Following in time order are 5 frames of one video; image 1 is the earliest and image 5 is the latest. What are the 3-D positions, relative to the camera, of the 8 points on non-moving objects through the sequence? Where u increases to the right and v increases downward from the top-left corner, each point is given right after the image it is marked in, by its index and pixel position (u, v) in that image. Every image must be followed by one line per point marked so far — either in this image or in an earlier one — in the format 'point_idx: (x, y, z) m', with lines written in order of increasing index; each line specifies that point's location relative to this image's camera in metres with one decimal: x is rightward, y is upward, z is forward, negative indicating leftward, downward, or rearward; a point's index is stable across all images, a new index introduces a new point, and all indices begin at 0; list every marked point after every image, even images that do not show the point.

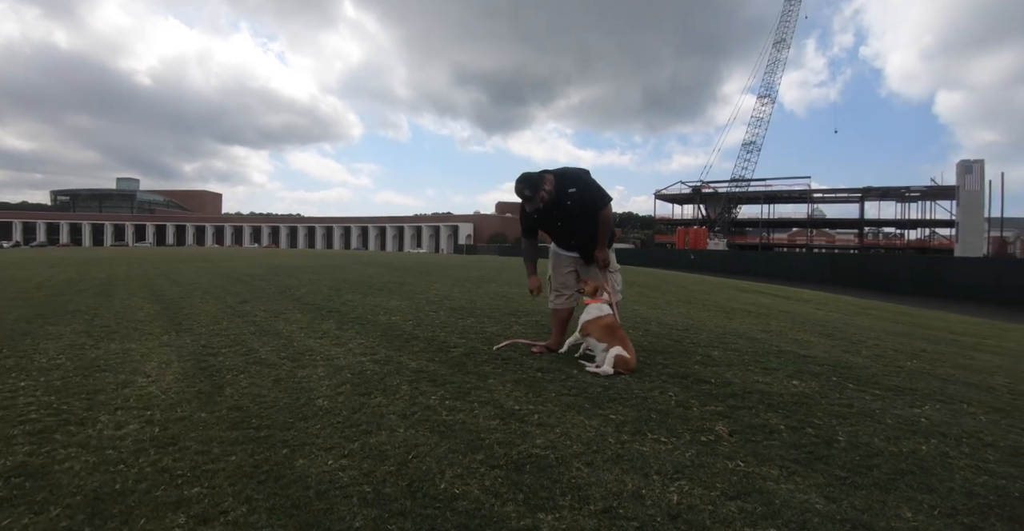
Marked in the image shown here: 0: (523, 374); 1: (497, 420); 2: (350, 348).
0: (+0.1, -0.8, +3.5) m
1: (-0.1, -0.8, +2.5) m
2: (-1.5, -0.8, +4.4) m
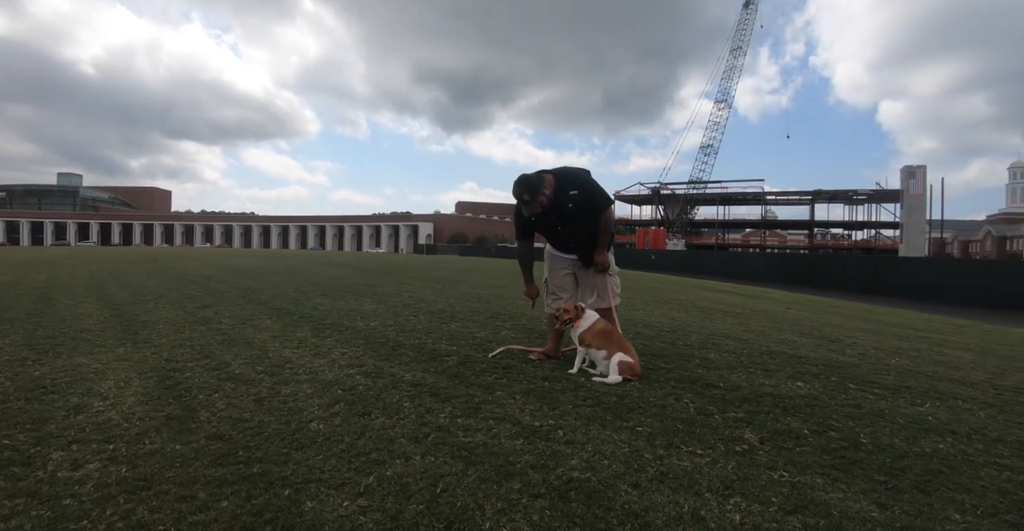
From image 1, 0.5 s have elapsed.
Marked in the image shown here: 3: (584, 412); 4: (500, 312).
0: (+0.1, -0.8, +3.3) m
1: (0.0, -0.8, +2.3) m
2: (-1.6, -0.8, +4.1) m
3: (+0.4, -0.8, +2.7) m
4: (-0.2, -0.8, +7.7) m
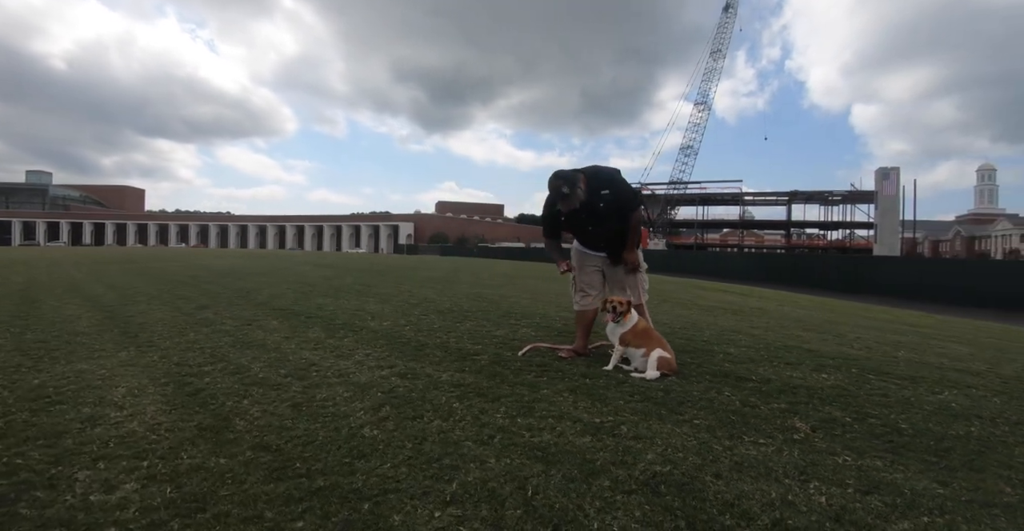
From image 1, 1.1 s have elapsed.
0: (+0.4, -0.8, +3.3) m
1: (+0.4, -0.8, +2.3) m
2: (-1.3, -0.8, +4.0) m
3: (+0.7, -0.8, +2.8) m
4: (-0.1, -0.7, +7.7) m
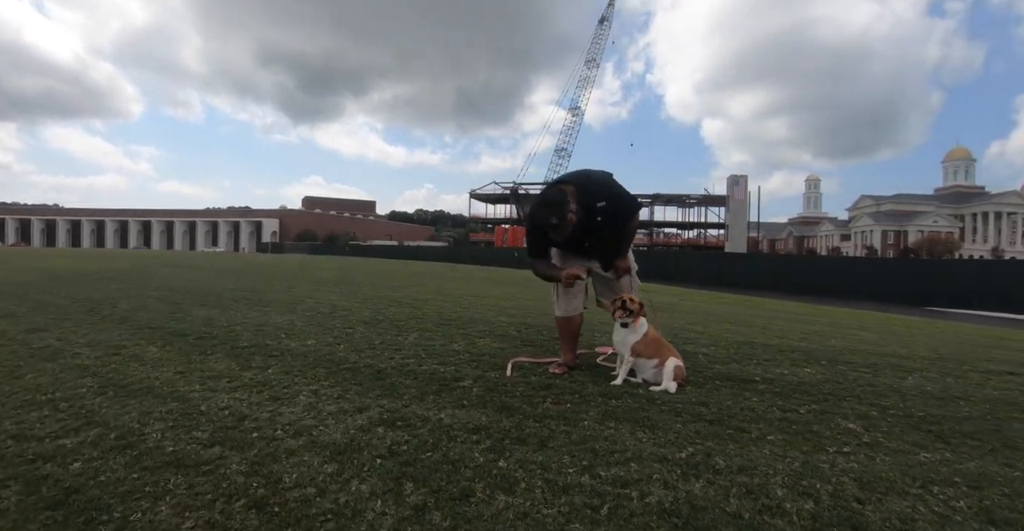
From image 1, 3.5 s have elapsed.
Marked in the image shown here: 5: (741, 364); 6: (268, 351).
0: (+0.5, -0.8, +2.8) m
1: (+0.7, -0.8, +1.8) m
2: (-1.3, -0.8, +3.1) m
3: (+0.9, -0.8, +2.4) m
4: (-1.0, -0.7, +7.0) m
5: (+1.9, -0.9, +4.2) m
6: (-2.3, -0.8, +4.7) m
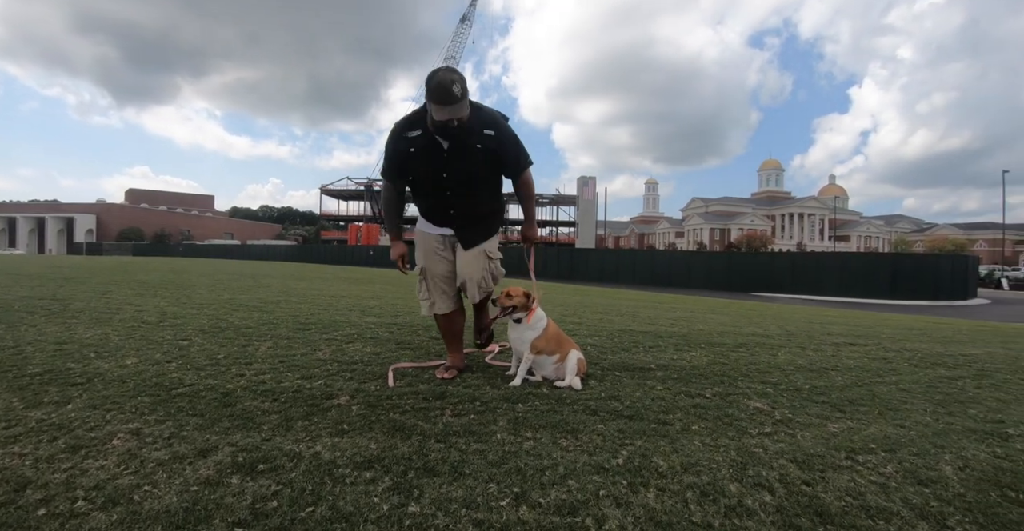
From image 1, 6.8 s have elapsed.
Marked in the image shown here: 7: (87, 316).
0: (0.0, -0.7, +2.4) m
1: (+0.4, -0.7, +1.5) m
2: (-1.9, -0.8, +2.3) m
3: (+0.5, -0.7, +2.1) m
4: (-2.6, -0.7, +6.1) m
5: (+1.0, -0.8, +4.1) m
6: (-3.2, -0.8, +3.5) m
7: (-5.9, -0.7, +6.9) m
